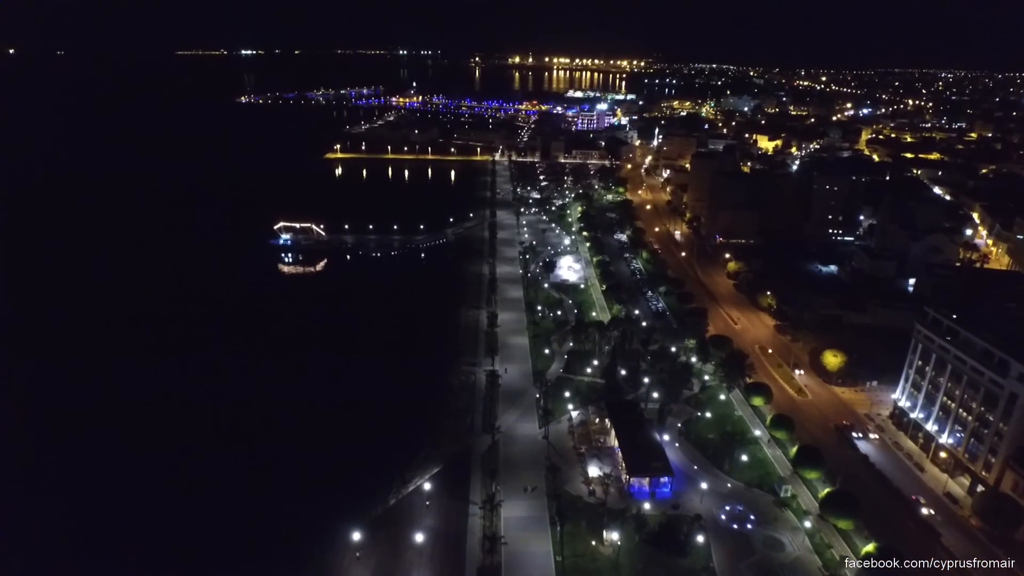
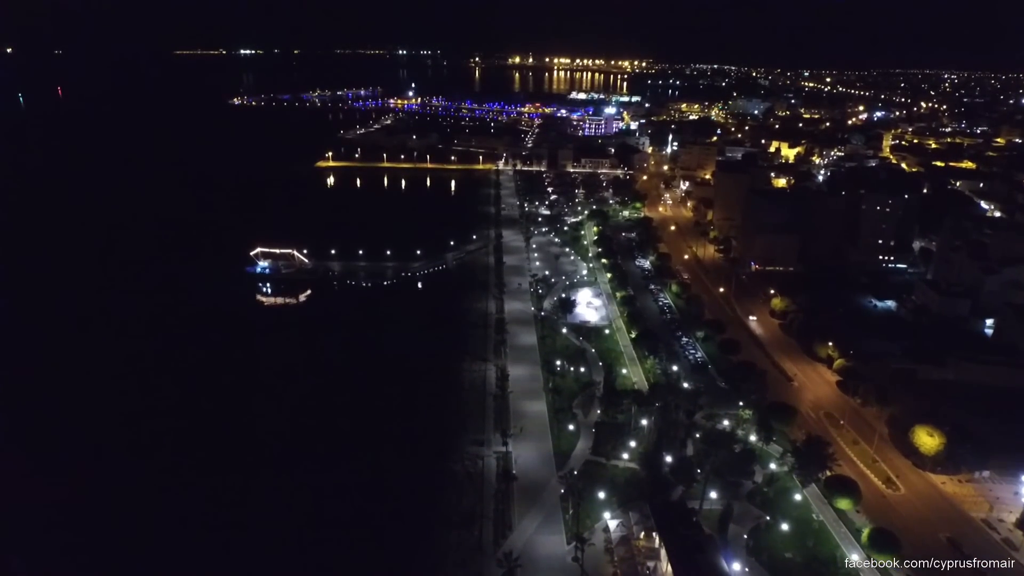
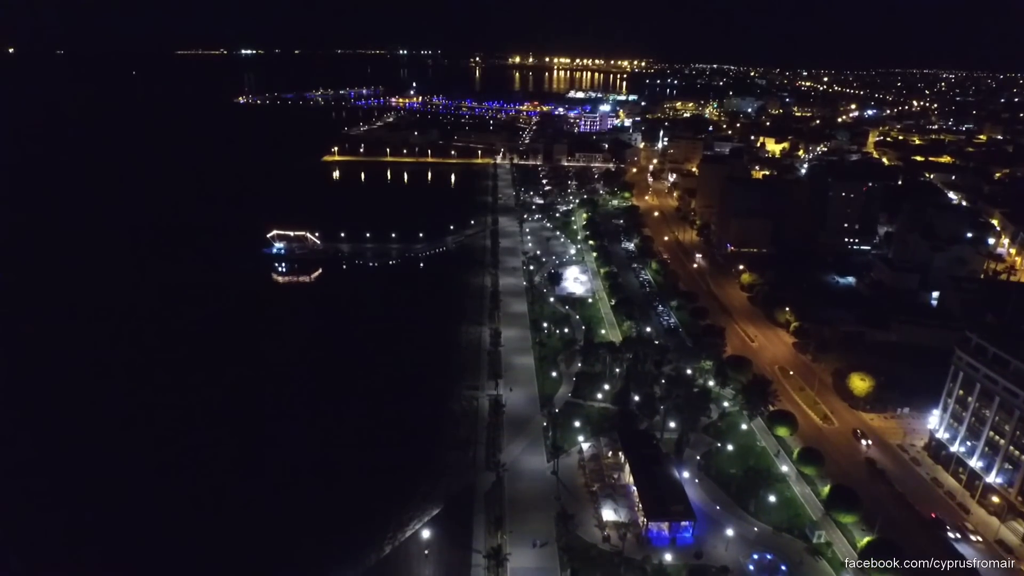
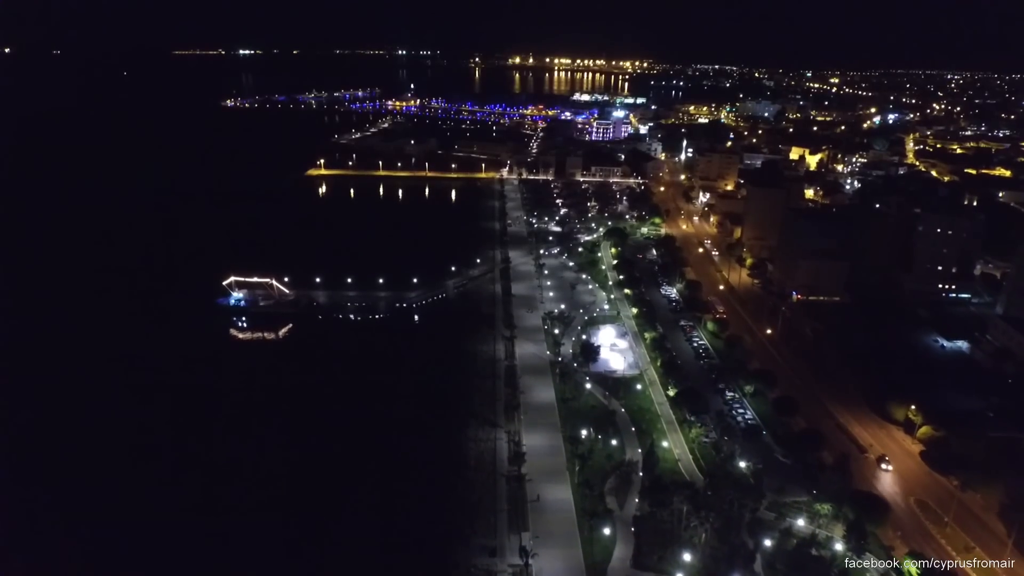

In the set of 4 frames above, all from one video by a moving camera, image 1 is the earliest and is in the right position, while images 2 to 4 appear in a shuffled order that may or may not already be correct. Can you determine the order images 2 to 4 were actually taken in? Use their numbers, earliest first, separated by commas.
3, 2, 4
